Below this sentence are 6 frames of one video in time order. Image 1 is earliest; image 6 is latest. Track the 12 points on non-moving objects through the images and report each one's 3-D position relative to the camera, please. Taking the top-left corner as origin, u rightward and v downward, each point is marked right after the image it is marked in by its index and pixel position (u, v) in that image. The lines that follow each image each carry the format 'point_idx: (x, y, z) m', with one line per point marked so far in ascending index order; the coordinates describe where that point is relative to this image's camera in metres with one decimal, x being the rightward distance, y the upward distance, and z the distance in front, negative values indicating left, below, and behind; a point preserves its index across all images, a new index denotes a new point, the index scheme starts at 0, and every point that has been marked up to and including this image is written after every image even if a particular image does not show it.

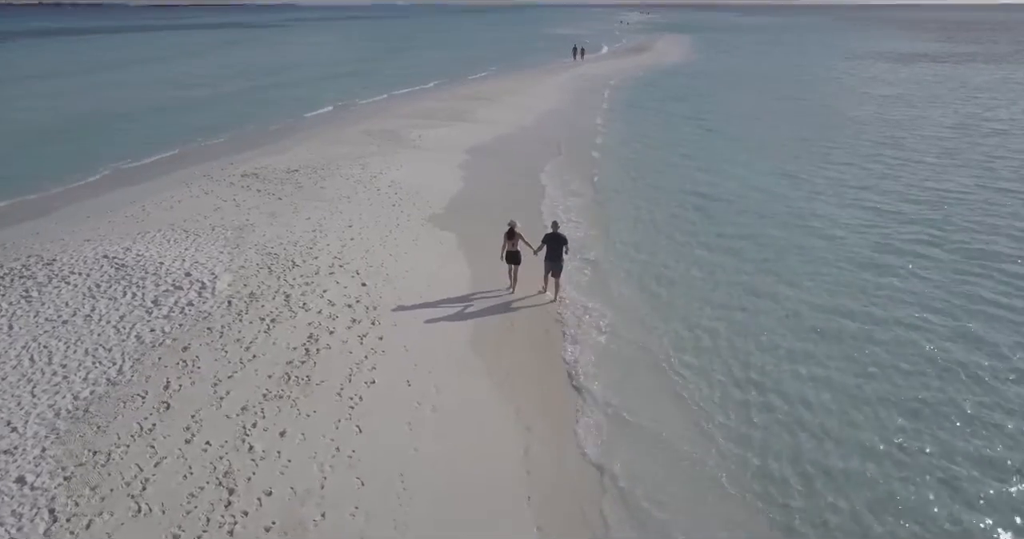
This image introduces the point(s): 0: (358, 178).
0: (-4.6, +2.8, +18.3) m
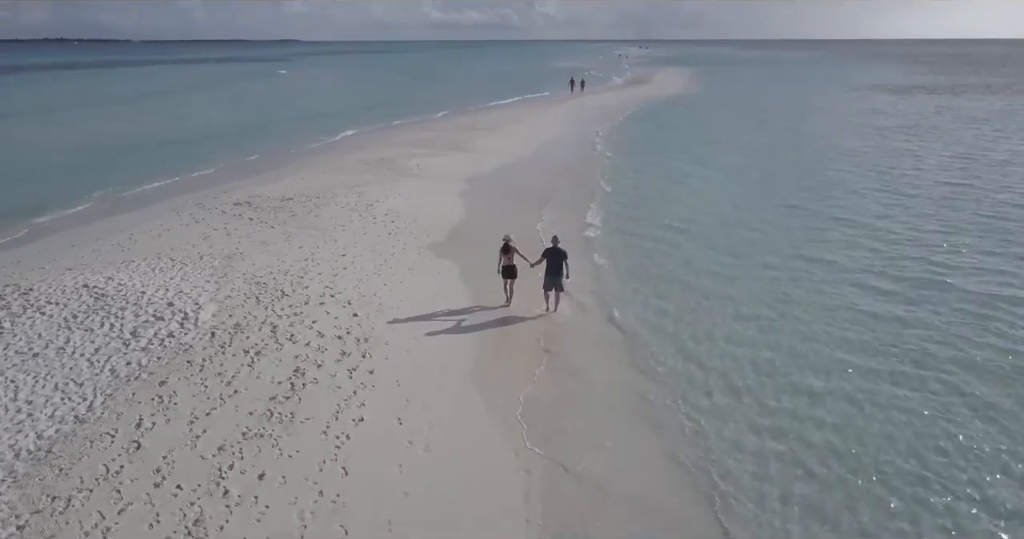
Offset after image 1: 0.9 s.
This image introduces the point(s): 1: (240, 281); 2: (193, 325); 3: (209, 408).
0: (-4.6, +1.9, +17.9) m
1: (-5.5, -0.2, +12.2) m
2: (-5.4, -1.0, +10.3) m
3: (-4.3, -1.9, +8.5) m
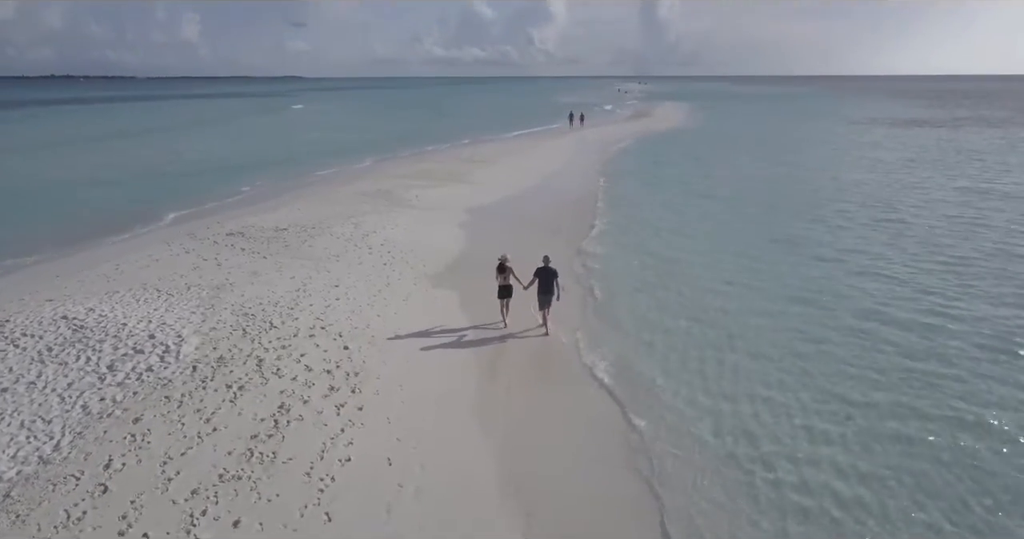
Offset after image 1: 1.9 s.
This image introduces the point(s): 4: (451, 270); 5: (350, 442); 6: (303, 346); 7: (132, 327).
0: (-4.7, +1.0, +17.5) m
1: (-5.5, -0.8, +11.7) m
2: (-5.5, -1.4, +9.8) m
3: (-4.3, -2.3, +8.0) m
4: (-1.6, +0.1, +16.1) m
5: (-2.3, -2.4, +8.5) m
6: (-3.7, -1.3, +10.7) m
7: (-6.6, -1.0, +10.7) m
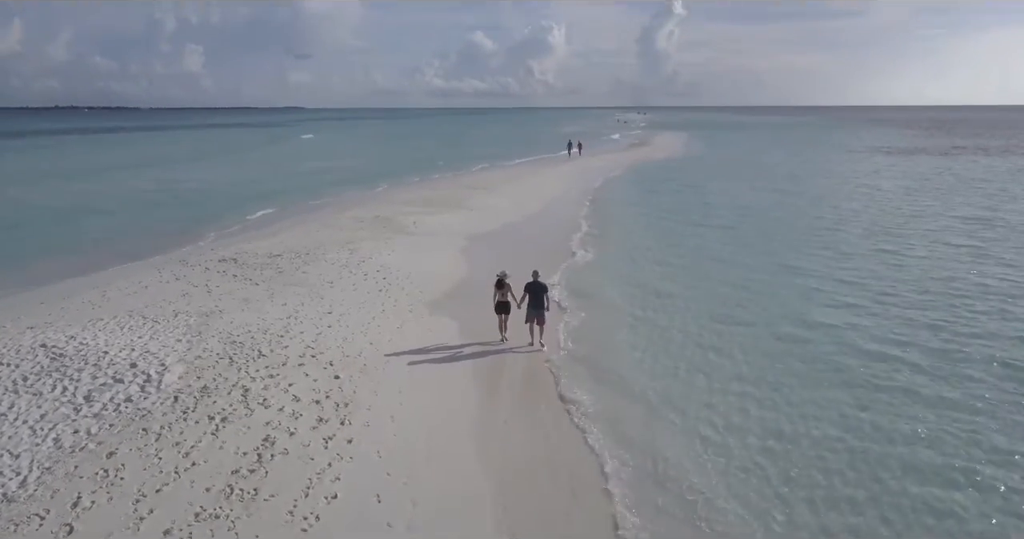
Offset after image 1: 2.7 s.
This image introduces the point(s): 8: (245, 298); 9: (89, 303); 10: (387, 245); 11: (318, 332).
0: (-4.7, +0.2, +17.2) m
1: (-5.5, -1.3, +11.3) m
2: (-5.5, -1.8, +9.4) m
3: (-4.3, -2.6, +7.5) m
4: (-1.6, -0.6, +15.7) m
5: (-2.3, -2.7, +8.0) m
6: (-3.7, -1.8, +10.3) m
7: (-6.7, -1.4, +10.2) m
8: (-6.1, -0.7, +13.9) m
9: (-9.3, -0.7, +13.4) m
10: (-4.0, +0.8, +19.6) m
11: (-3.9, -1.3, +12.2) m
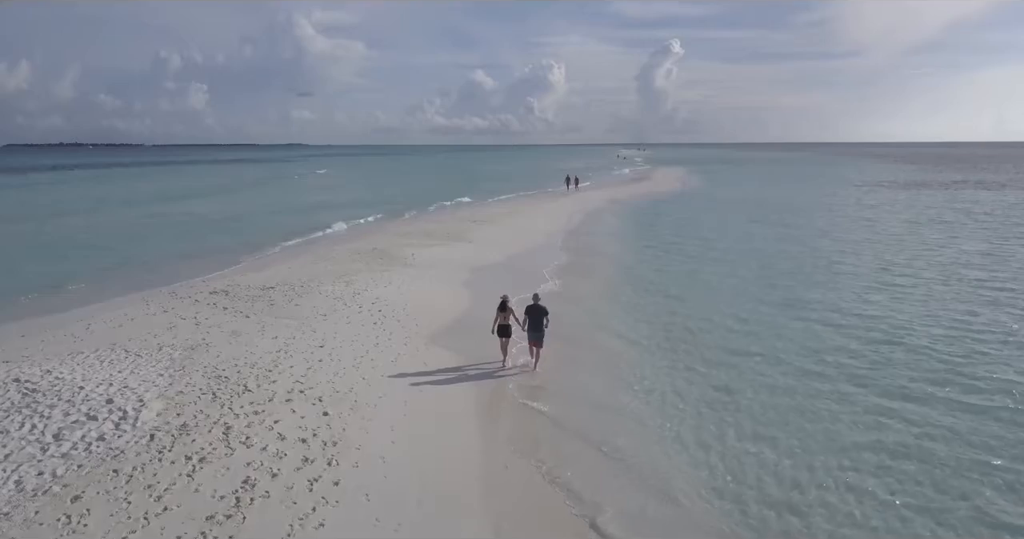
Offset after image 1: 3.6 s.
0: (-4.7, -0.7, +16.7) m
1: (-5.5, -1.9, +10.8) m
2: (-5.5, -2.3, +8.8) m
3: (-4.3, -3.0, +6.9) m
4: (-1.6, -1.4, +15.2) m
5: (-2.3, -3.1, +7.4) m
6: (-3.7, -2.3, +9.7) m
7: (-6.7, -1.9, +9.7) m
8: (-6.1, -1.4, +13.4) m
9: (-9.3, -1.4, +12.9) m
10: (-4.0, -0.2, +19.2) m
11: (-3.9, -1.9, +11.6) m
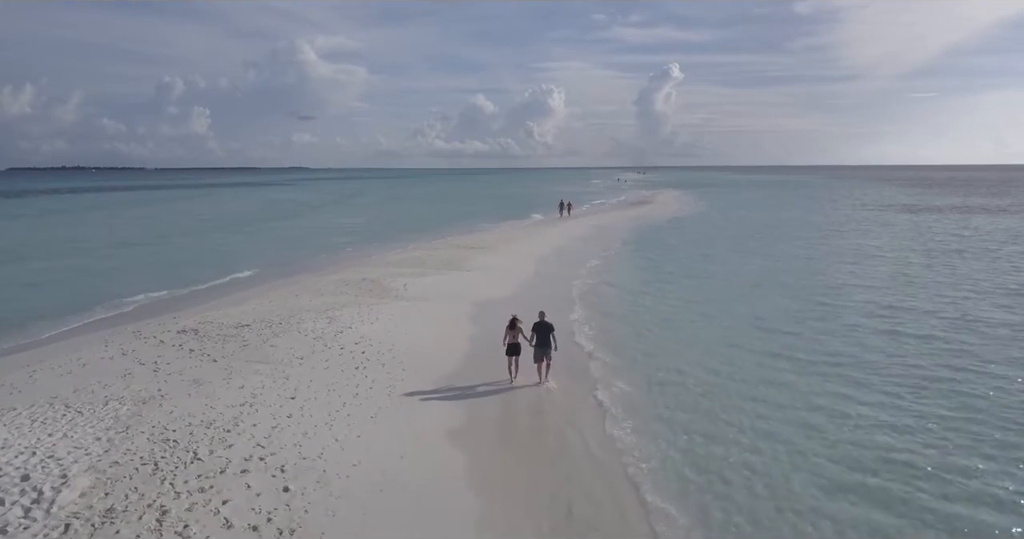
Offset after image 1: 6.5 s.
0: (-4.8, -1.6, +15.2) m
1: (-5.6, -2.6, +9.2) m
2: (-5.6, -2.9, +7.2) m
3: (-4.4, -3.5, +5.3) m
4: (-1.7, -2.2, +13.6) m
5: (-2.4, -3.6, +5.8) m
6: (-3.8, -2.9, +8.1) m
7: (-6.7, -2.6, +8.1) m
8: (-6.2, -2.1, +11.9) m
9: (-9.4, -2.2, +11.4) m
10: (-4.1, -1.2, +17.7) m
11: (-3.9, -2.6, +10.1) m
